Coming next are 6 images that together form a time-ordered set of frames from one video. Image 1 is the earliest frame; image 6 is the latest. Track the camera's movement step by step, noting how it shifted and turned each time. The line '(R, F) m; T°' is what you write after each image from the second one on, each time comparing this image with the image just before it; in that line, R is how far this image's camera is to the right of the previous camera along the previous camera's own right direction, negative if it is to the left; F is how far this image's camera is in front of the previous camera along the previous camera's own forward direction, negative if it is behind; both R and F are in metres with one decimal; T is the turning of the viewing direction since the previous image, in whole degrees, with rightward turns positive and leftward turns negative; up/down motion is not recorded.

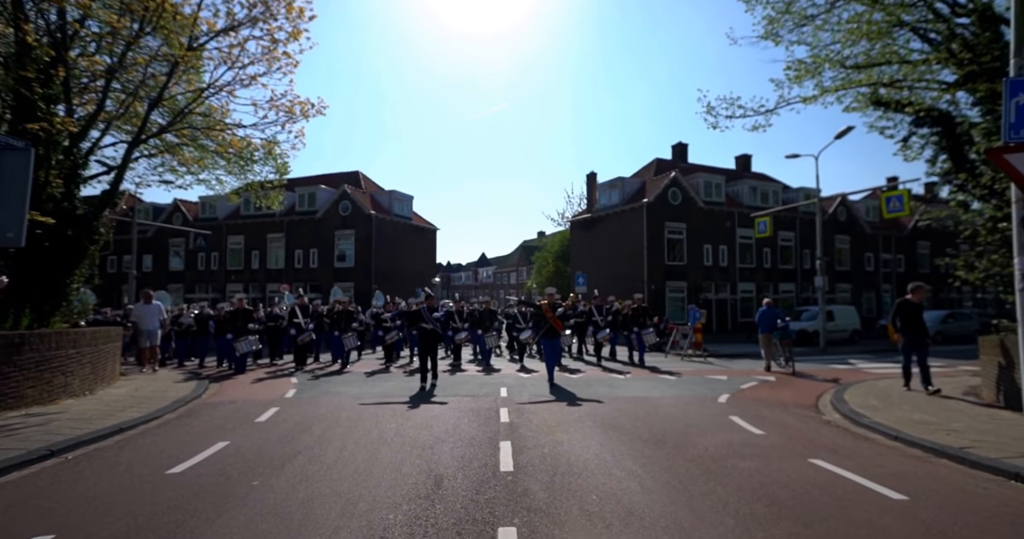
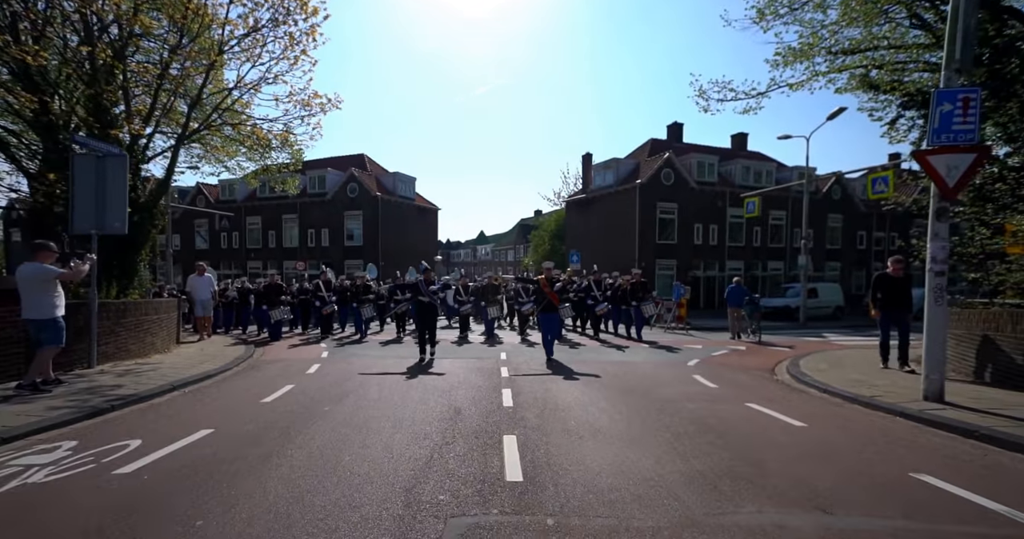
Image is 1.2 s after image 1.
(0.0, -1.4) m; 0°
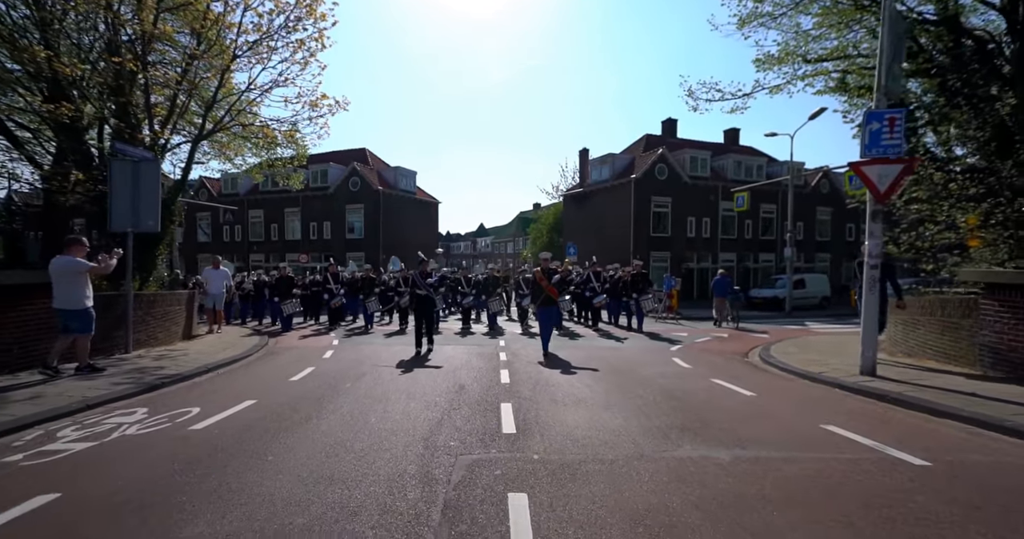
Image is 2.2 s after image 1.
(0.0, -0.9) m; 0°
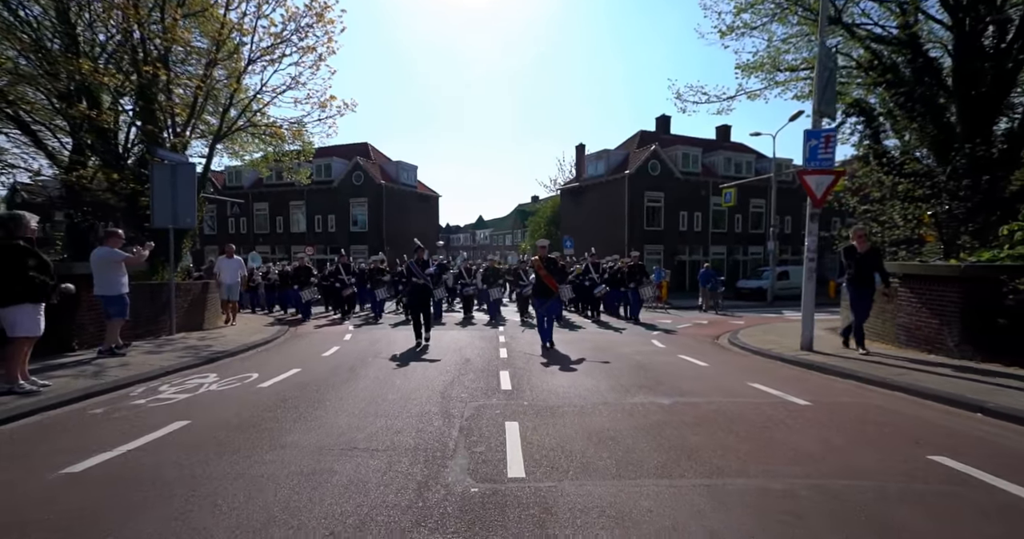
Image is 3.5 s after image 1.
(0.0, -1.3) m; 0°
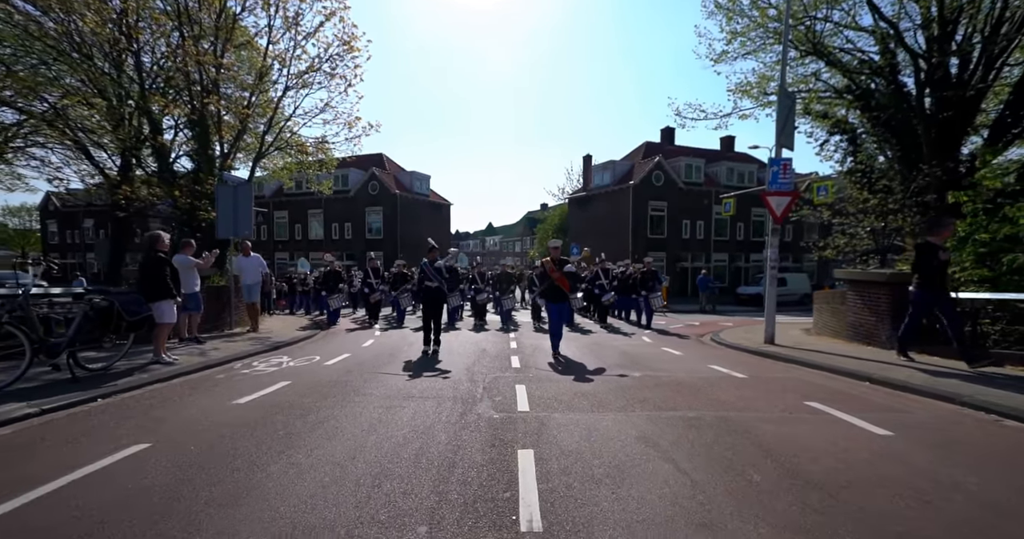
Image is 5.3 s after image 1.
(0.0, -1.7) m; -1°
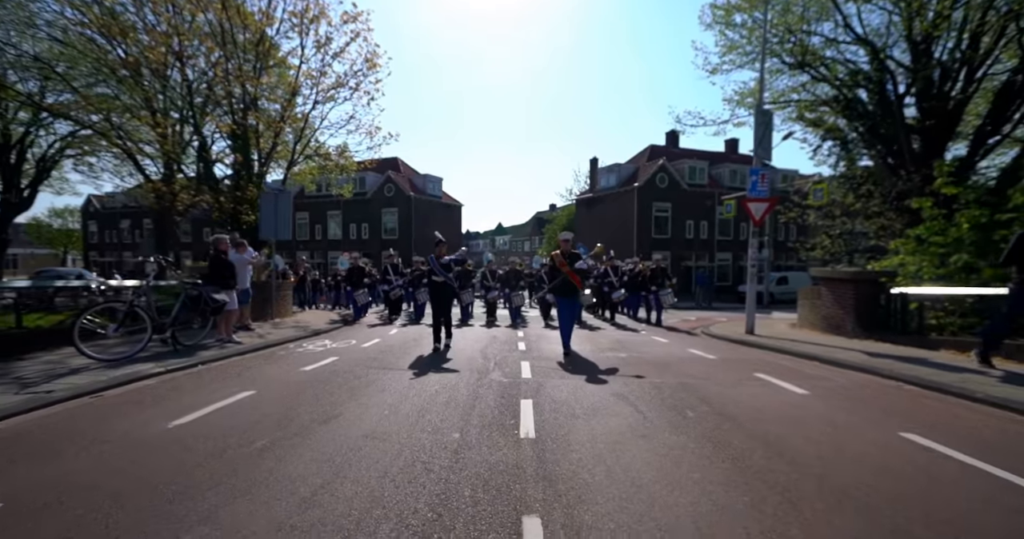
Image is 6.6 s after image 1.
(0.0, -1.3) m; -1°
